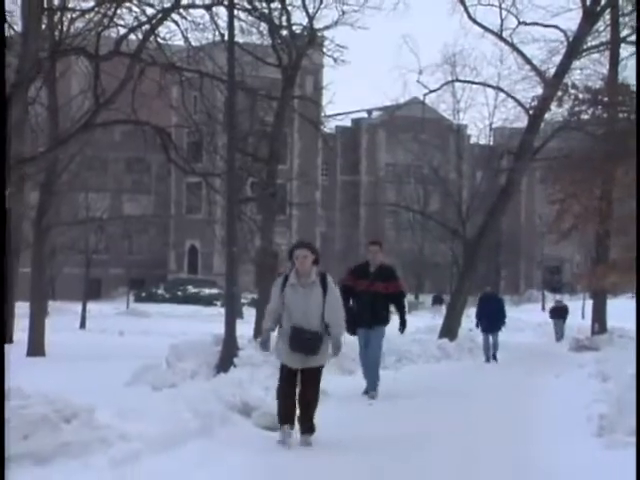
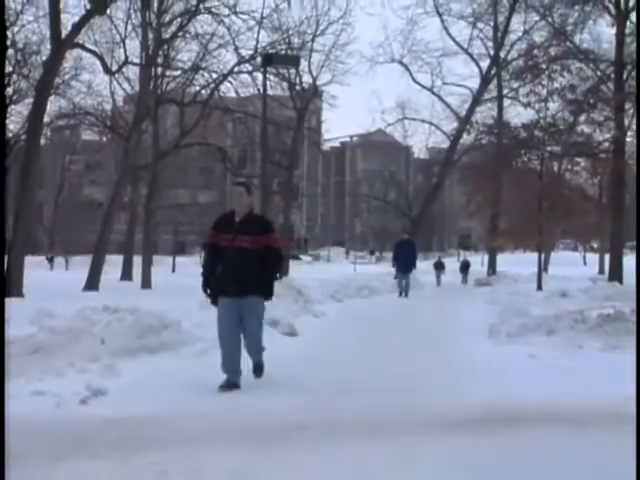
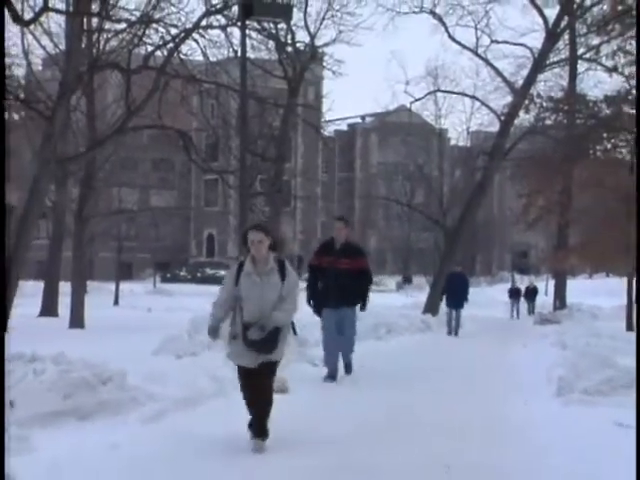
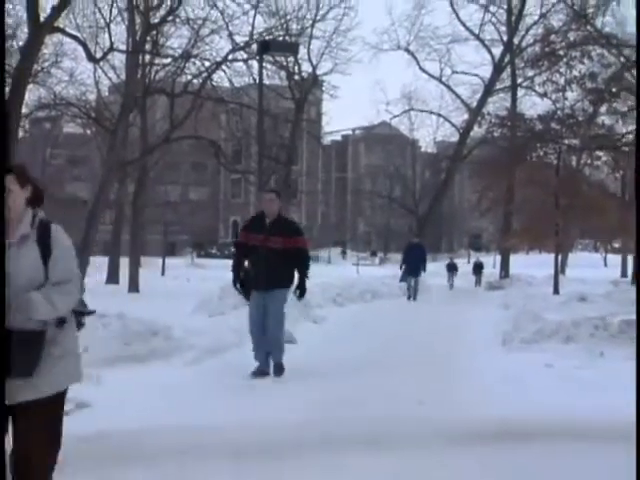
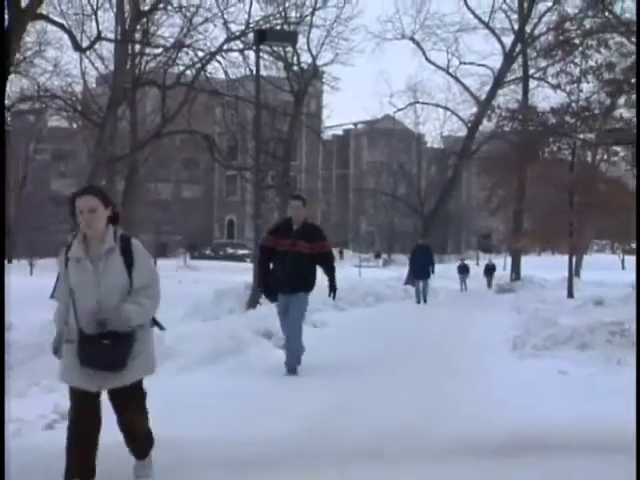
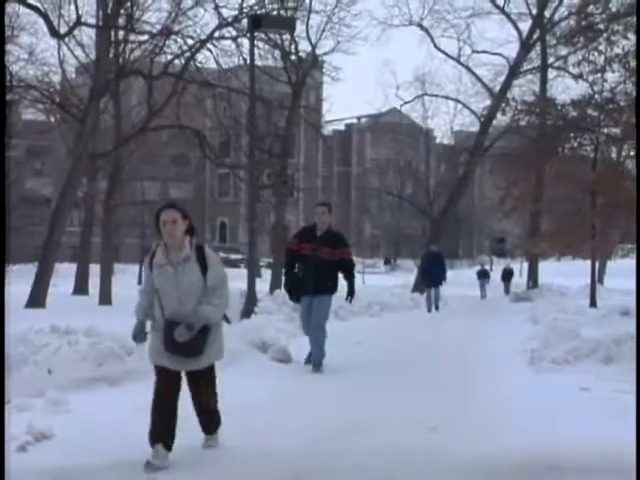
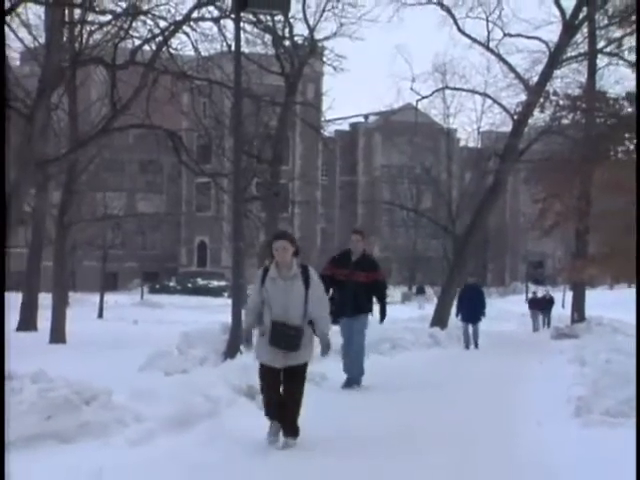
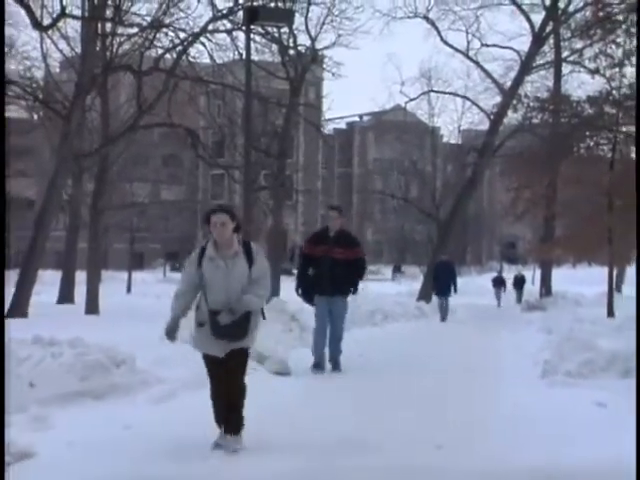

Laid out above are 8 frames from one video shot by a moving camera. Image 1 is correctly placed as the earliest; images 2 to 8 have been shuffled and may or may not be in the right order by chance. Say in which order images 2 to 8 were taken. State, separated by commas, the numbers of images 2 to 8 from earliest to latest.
7, 3, 8, 6, 5, 4, 2
